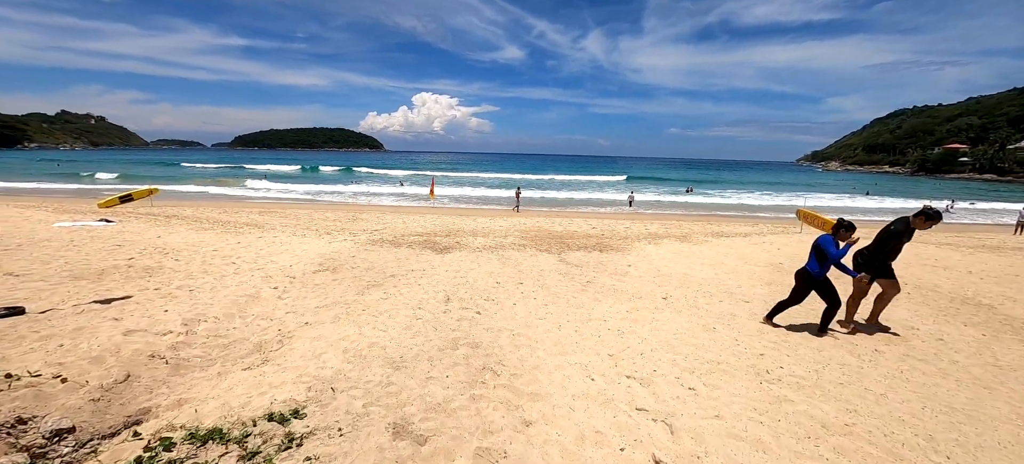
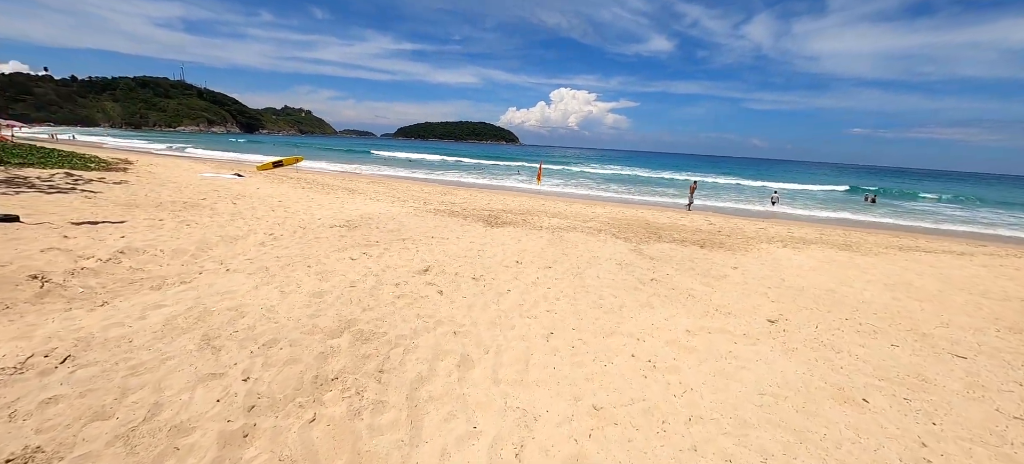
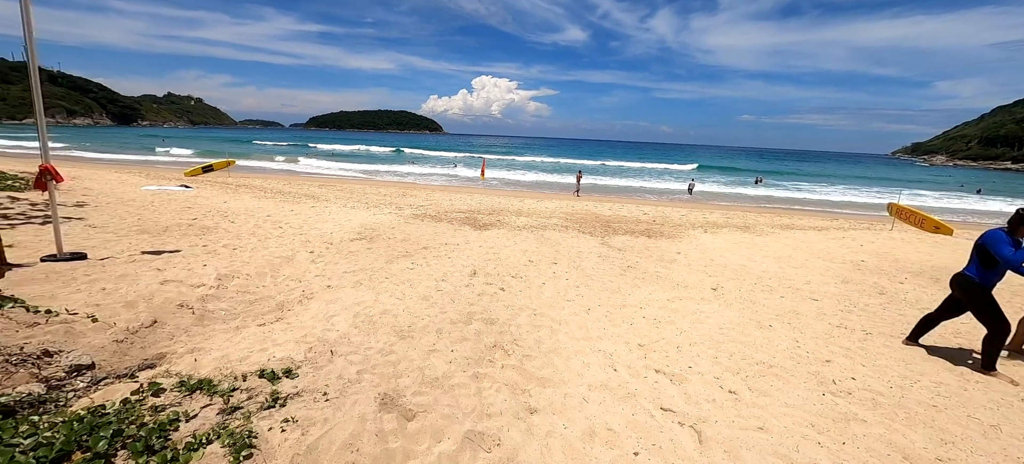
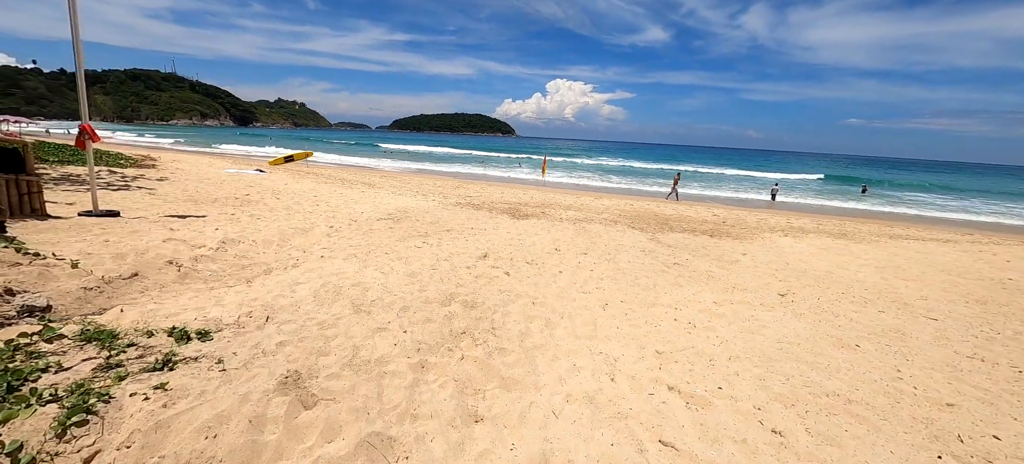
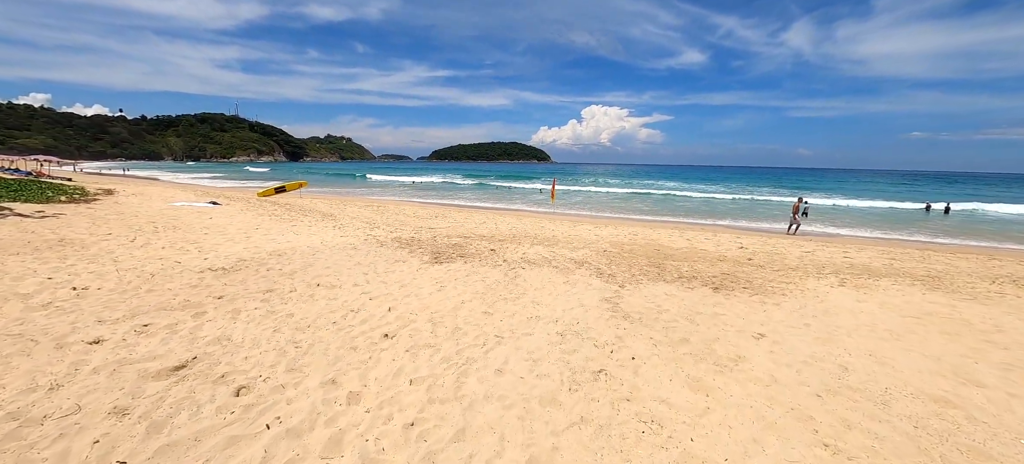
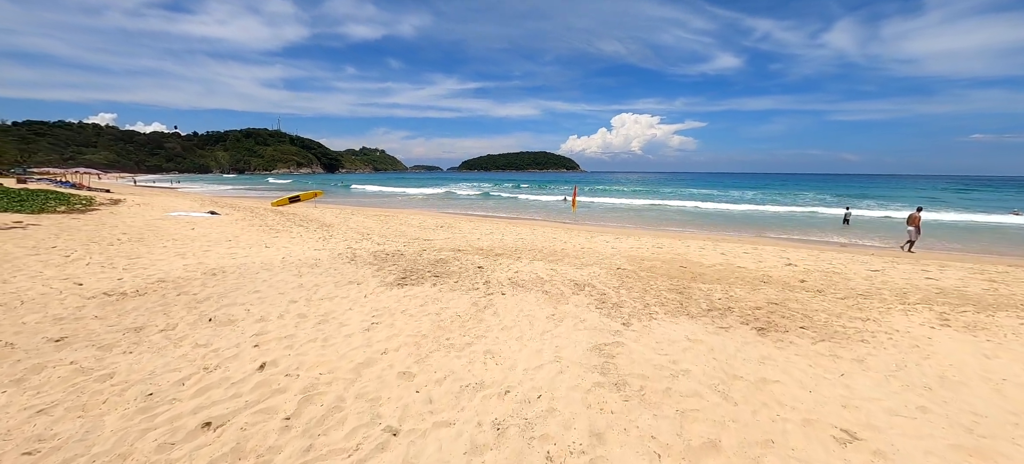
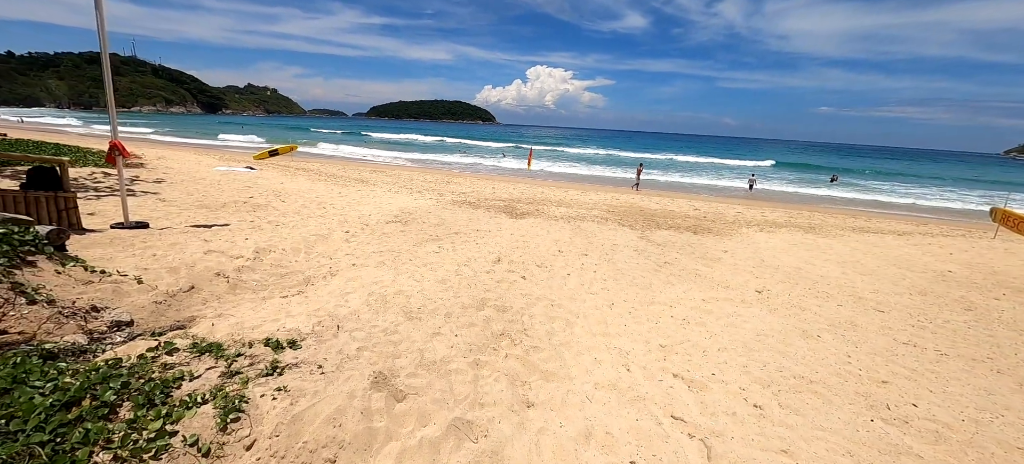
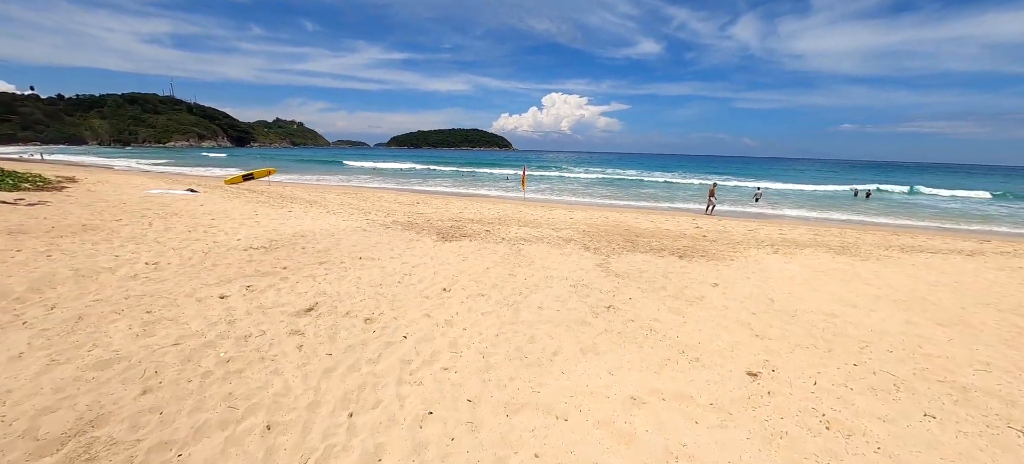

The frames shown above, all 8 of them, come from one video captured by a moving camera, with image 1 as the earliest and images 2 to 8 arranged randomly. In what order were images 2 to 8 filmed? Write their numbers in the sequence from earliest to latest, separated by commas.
3, 7, 4, 2, 8, 5, 6
